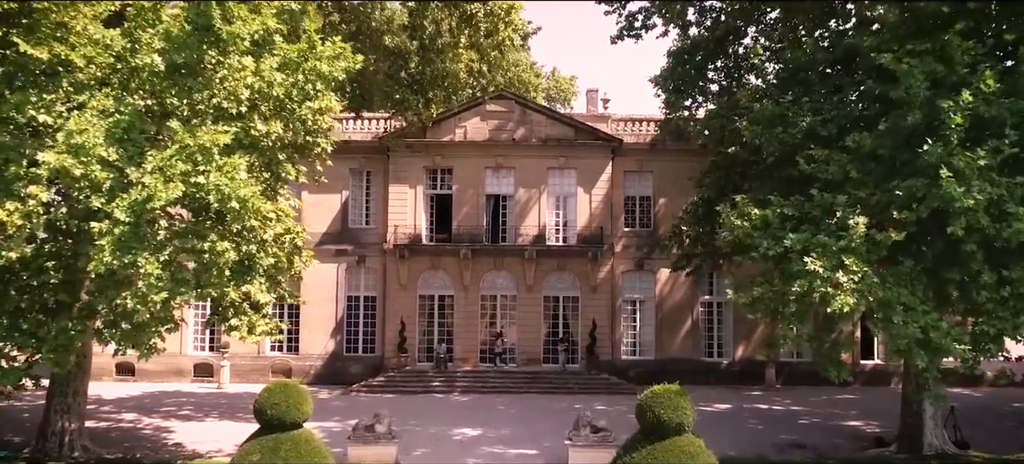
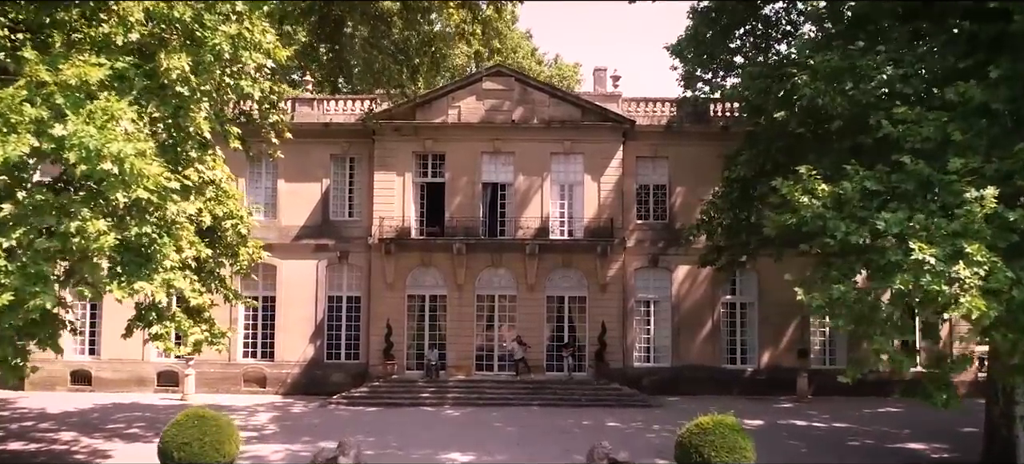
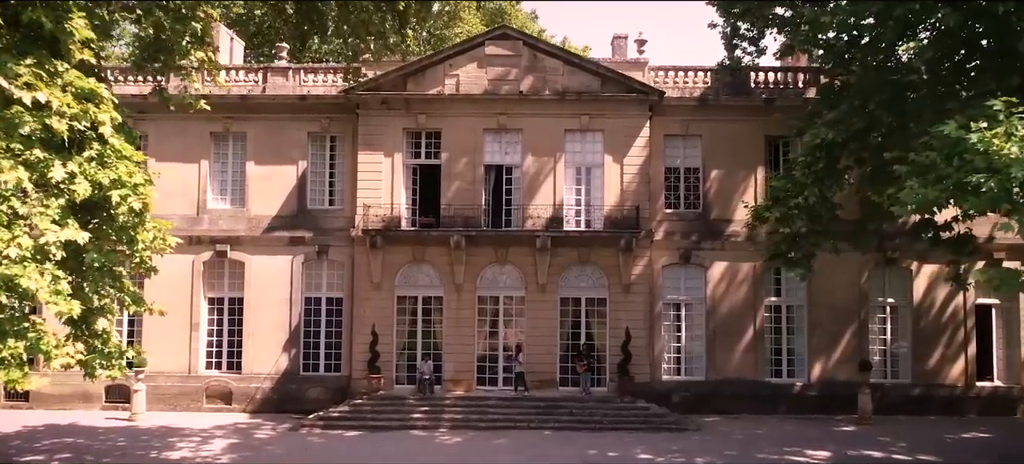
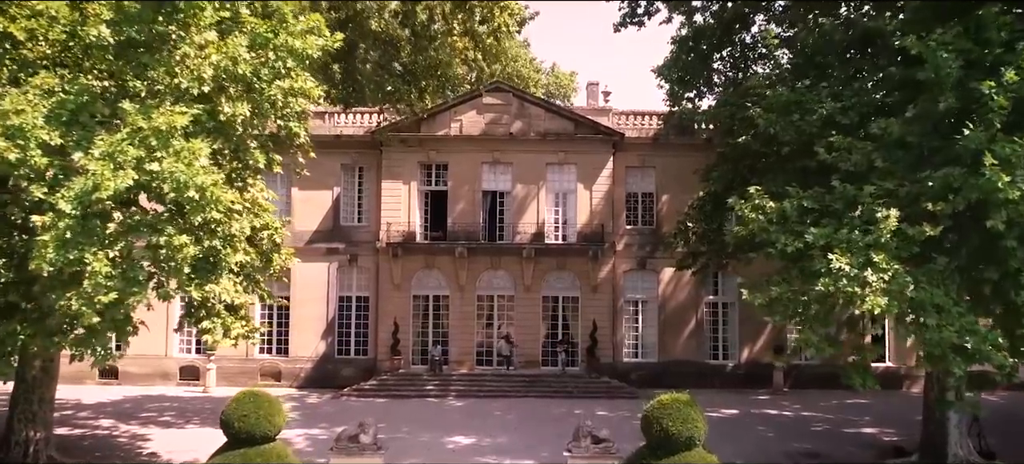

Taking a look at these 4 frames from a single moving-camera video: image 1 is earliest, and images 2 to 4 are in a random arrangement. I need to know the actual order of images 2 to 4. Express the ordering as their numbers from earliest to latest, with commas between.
4, 2, 3
